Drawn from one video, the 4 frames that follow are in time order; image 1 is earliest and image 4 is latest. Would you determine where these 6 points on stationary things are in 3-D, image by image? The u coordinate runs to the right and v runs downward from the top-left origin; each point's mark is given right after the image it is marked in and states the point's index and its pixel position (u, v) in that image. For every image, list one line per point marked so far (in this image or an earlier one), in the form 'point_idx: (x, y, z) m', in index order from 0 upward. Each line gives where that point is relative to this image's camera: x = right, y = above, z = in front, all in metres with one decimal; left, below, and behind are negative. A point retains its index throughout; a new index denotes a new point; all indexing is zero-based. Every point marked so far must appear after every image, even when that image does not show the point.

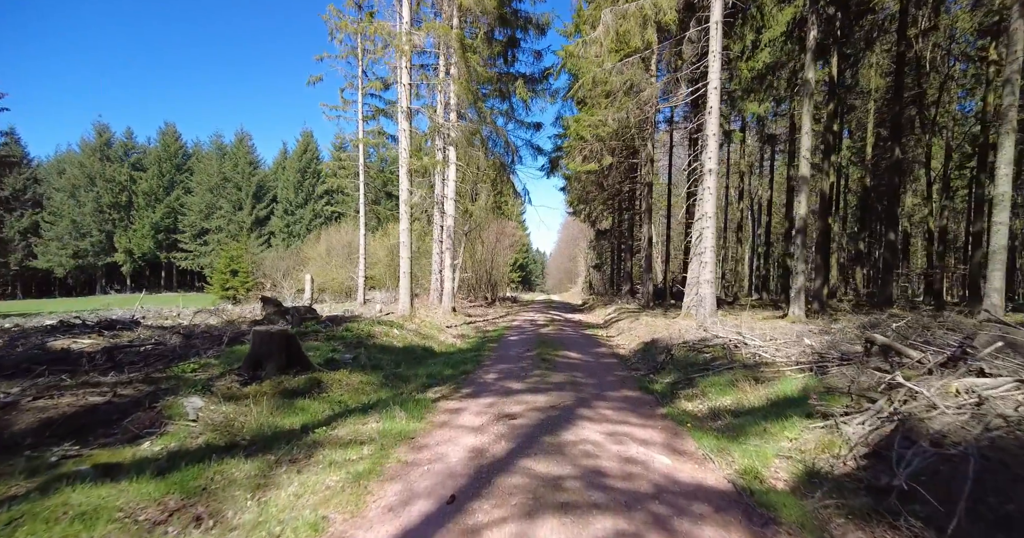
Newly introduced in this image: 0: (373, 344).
0: (-2.4, -1.3, +8.6) m
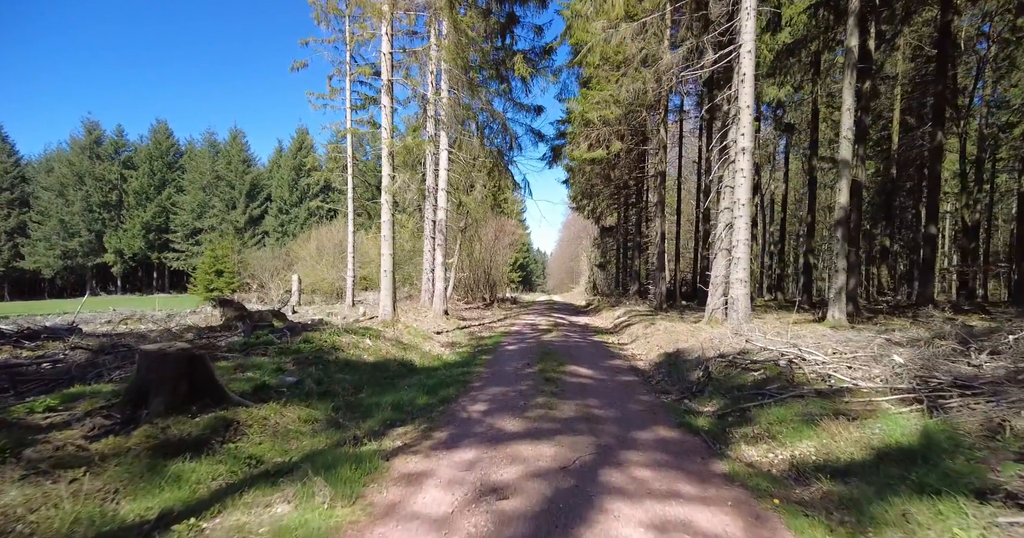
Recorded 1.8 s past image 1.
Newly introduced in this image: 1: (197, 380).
0: (-2.5, -1.3, +6.9) m
1: (-2.7, -0.9, +4.1) m
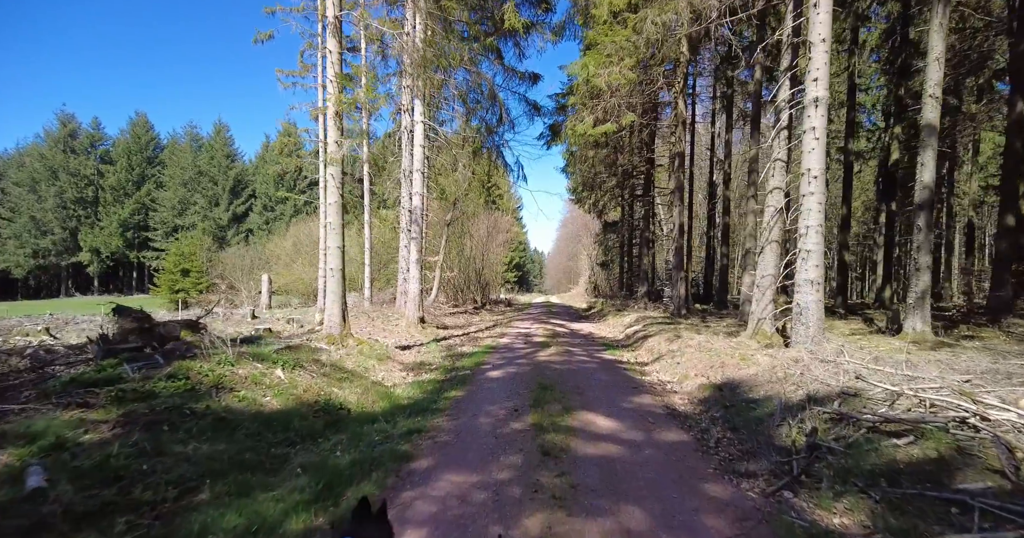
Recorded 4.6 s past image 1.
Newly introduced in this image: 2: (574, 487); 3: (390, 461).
0: (-2.7, -1.3, +4.3) m
1: (-2.9, -0.9, +1.5) m
2: (+0.4, -1.4, +3.3) m
3: (-0.9, -1.4, +3.7) m
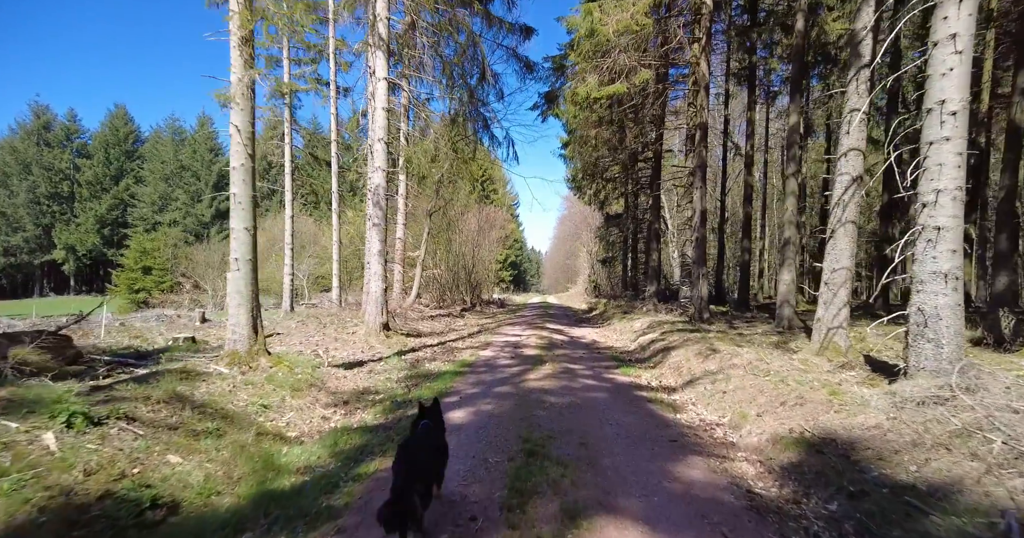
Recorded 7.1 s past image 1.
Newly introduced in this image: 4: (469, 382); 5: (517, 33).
0: (-2.9, -1.1, +1.8) m
1: (-3.1, -0.8, -1.0) m
2: (+0.2, -1.3, +0.8) m
3: (-1.2, -1.3, +1.2) m
4: (-0.5, -1.5, +6.6) m
5: (+0.1, +5.4, +11.2) m
